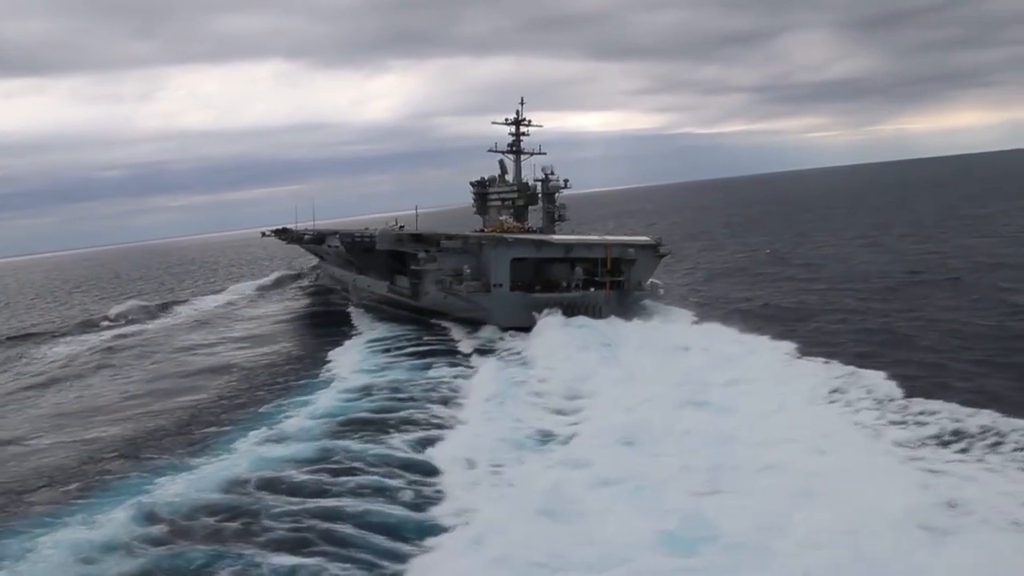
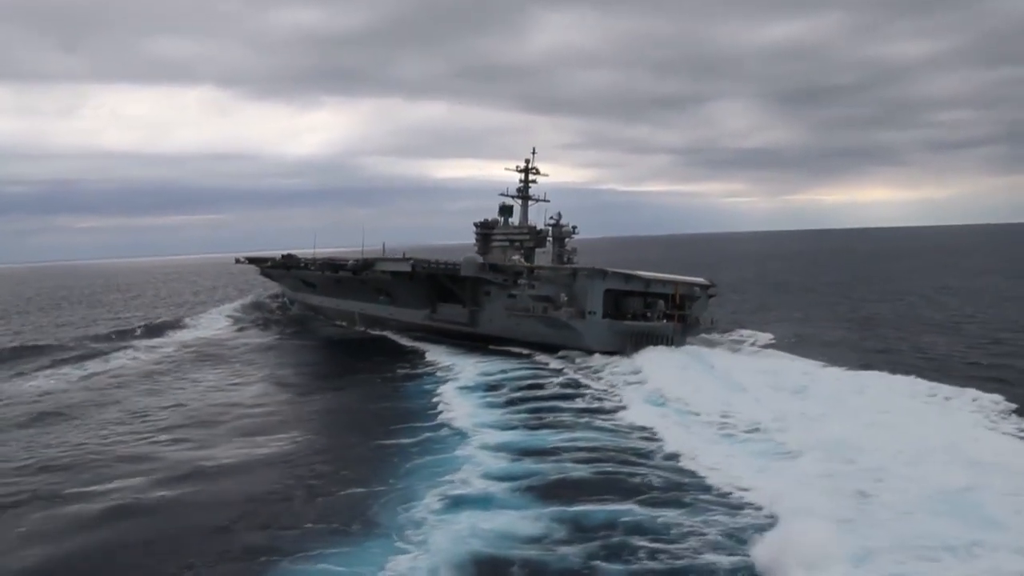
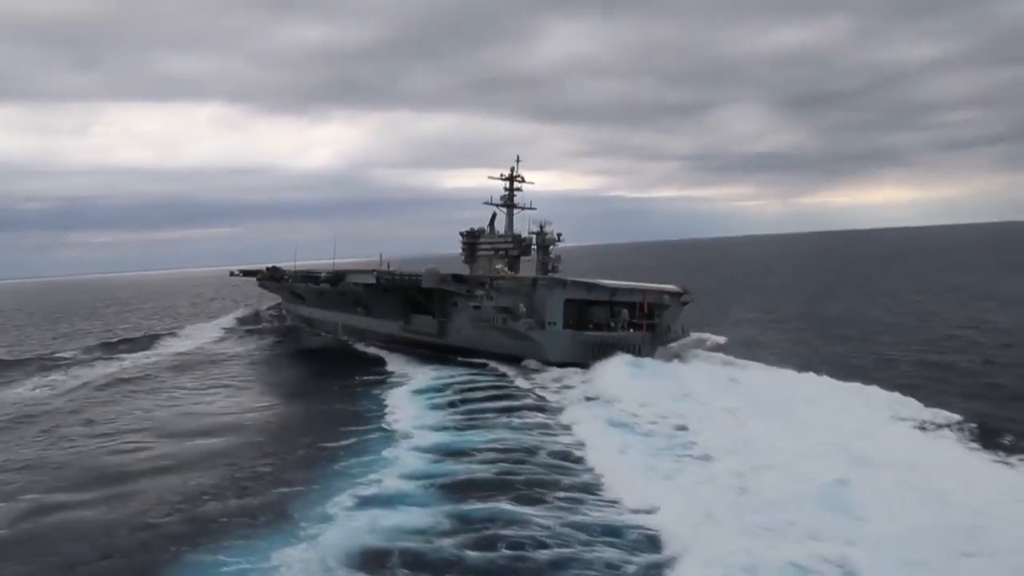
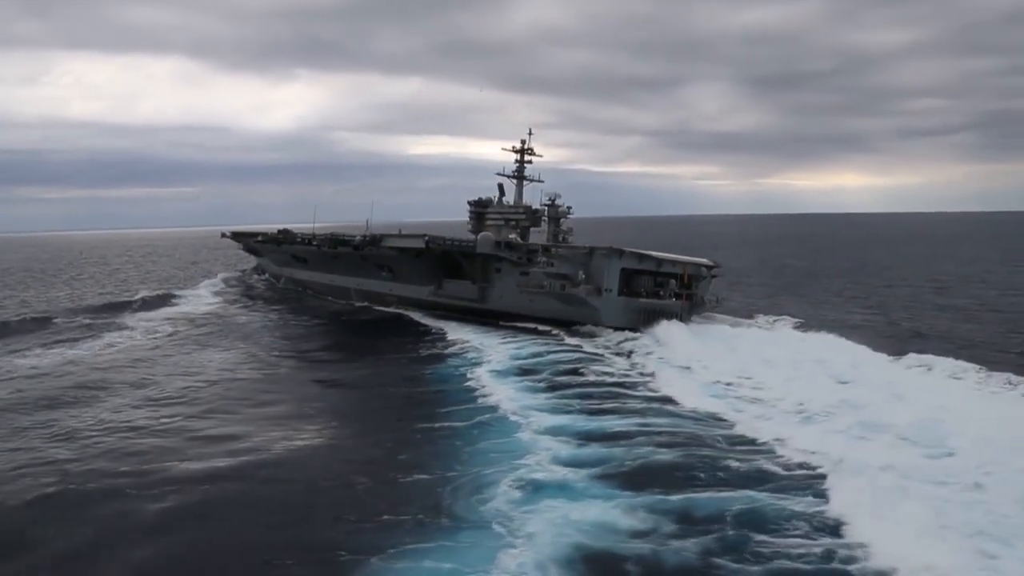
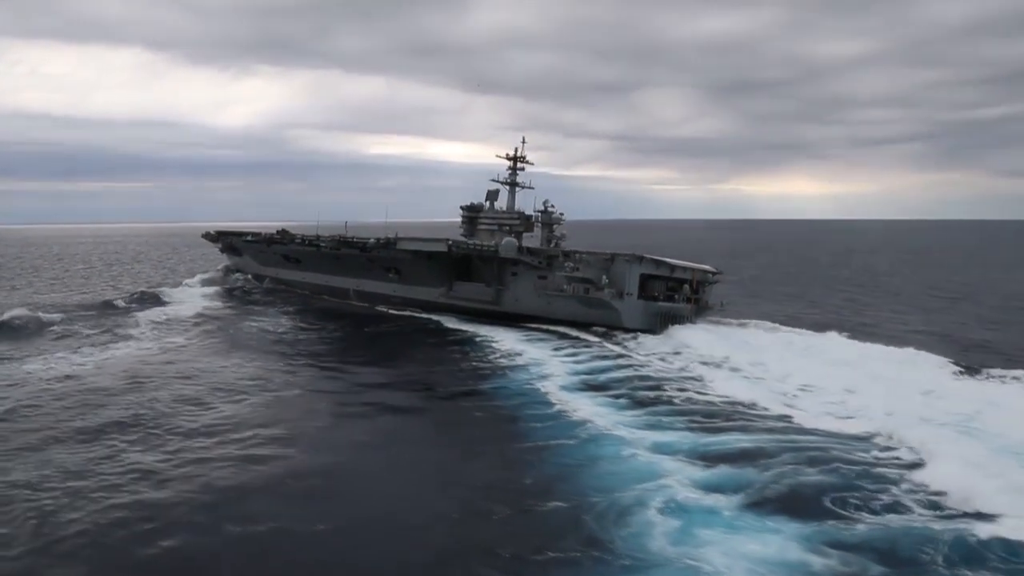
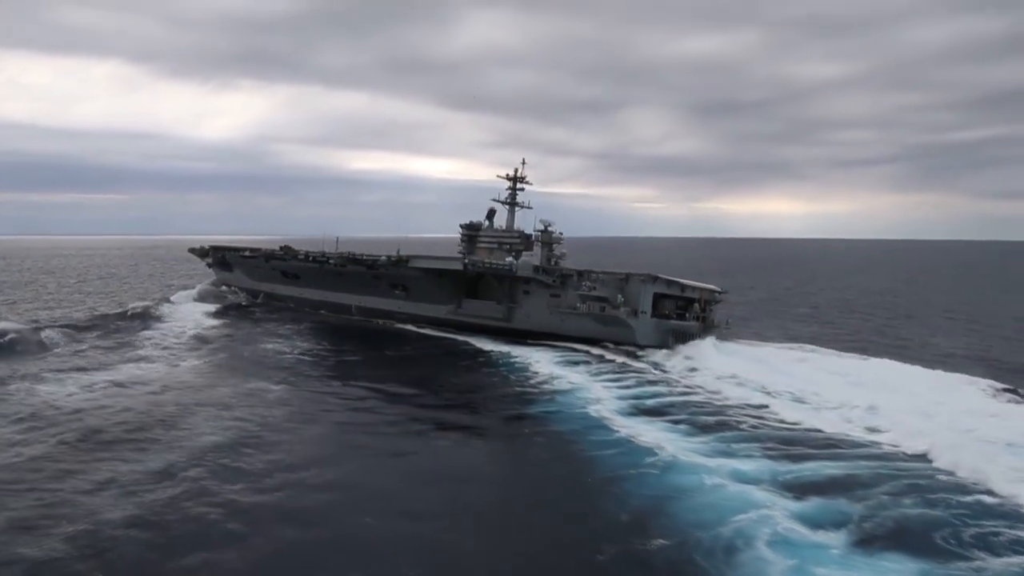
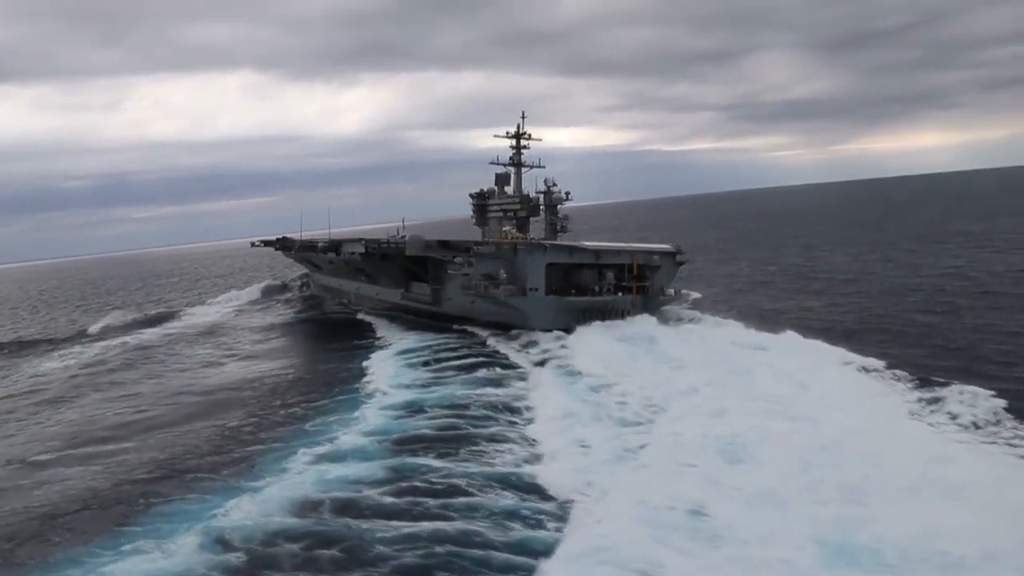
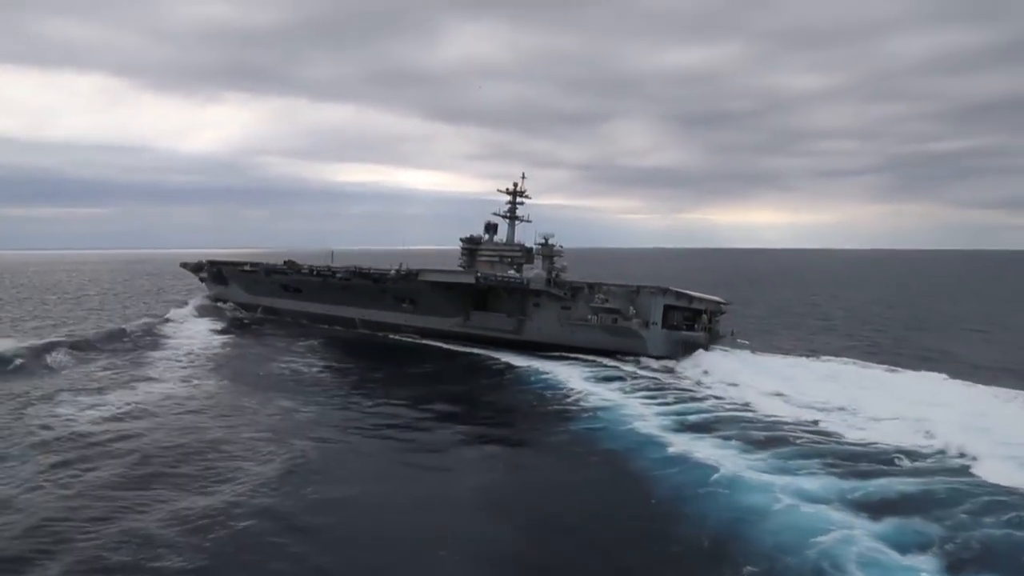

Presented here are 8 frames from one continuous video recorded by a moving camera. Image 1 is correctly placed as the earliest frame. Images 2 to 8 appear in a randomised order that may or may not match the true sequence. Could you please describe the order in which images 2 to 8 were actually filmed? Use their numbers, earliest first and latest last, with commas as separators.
7, 3, 2, 4, 5, 6, 8
